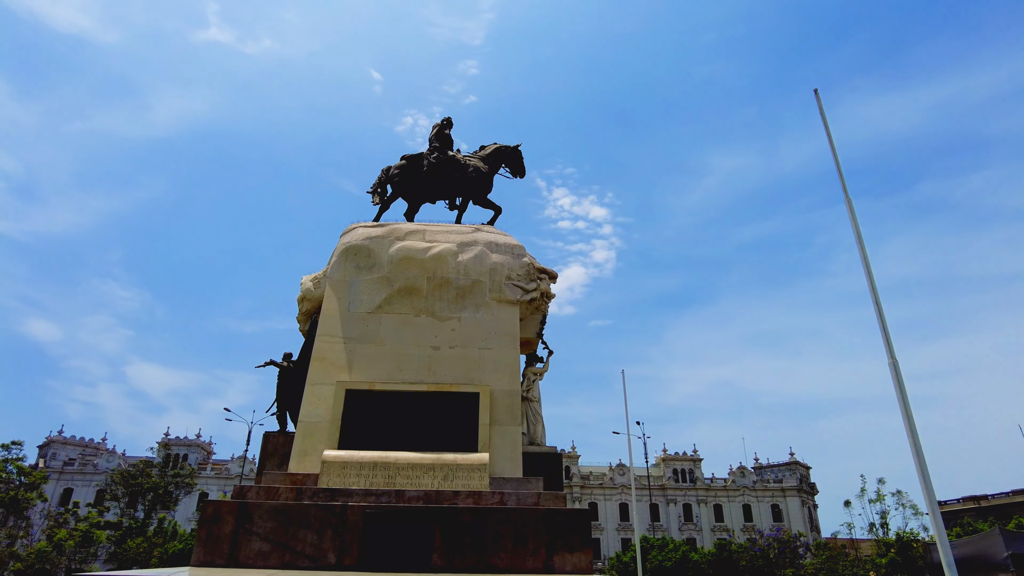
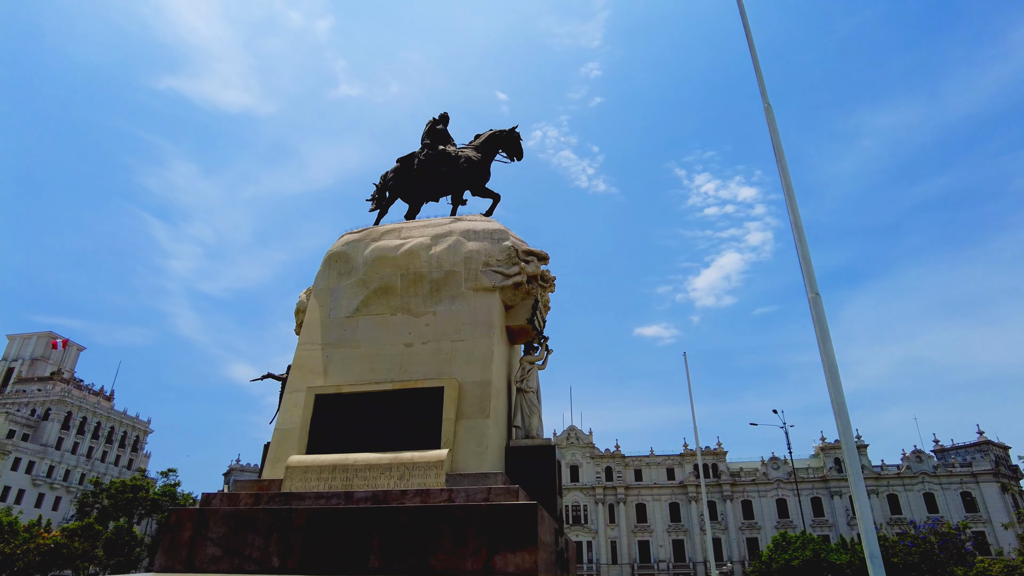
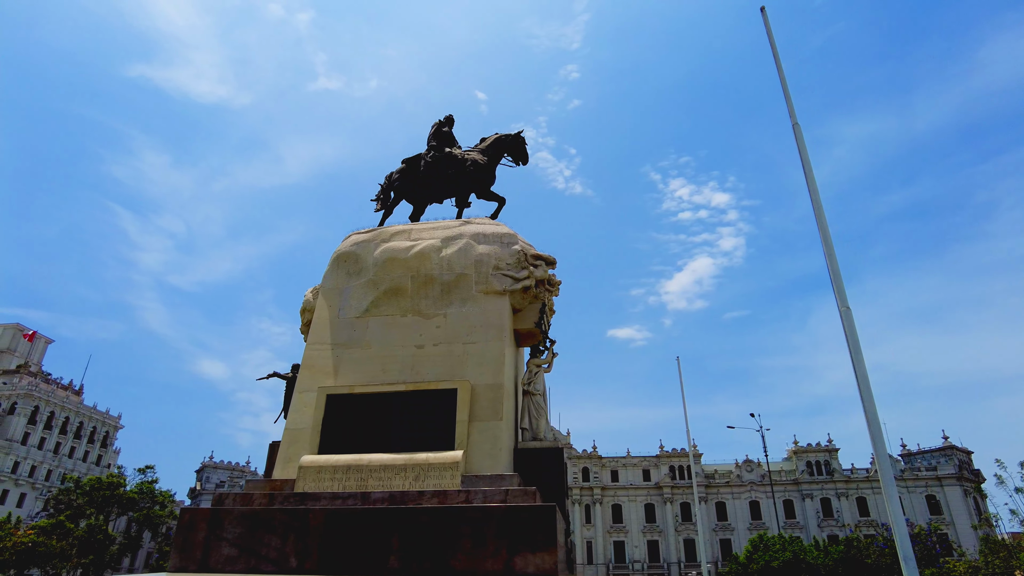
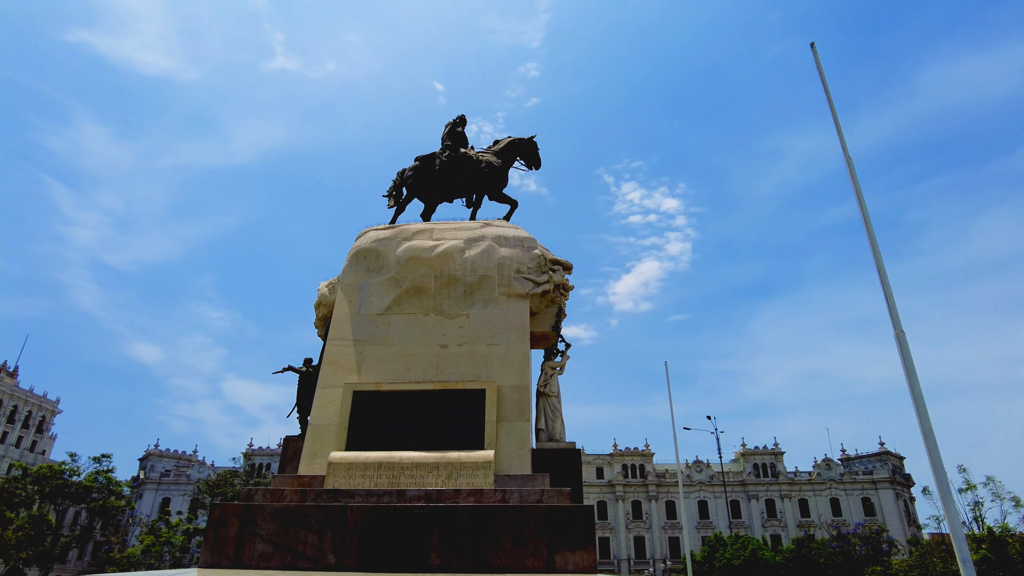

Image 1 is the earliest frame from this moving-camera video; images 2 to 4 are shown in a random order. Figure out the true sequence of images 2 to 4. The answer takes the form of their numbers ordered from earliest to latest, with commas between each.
4, 3, 2
